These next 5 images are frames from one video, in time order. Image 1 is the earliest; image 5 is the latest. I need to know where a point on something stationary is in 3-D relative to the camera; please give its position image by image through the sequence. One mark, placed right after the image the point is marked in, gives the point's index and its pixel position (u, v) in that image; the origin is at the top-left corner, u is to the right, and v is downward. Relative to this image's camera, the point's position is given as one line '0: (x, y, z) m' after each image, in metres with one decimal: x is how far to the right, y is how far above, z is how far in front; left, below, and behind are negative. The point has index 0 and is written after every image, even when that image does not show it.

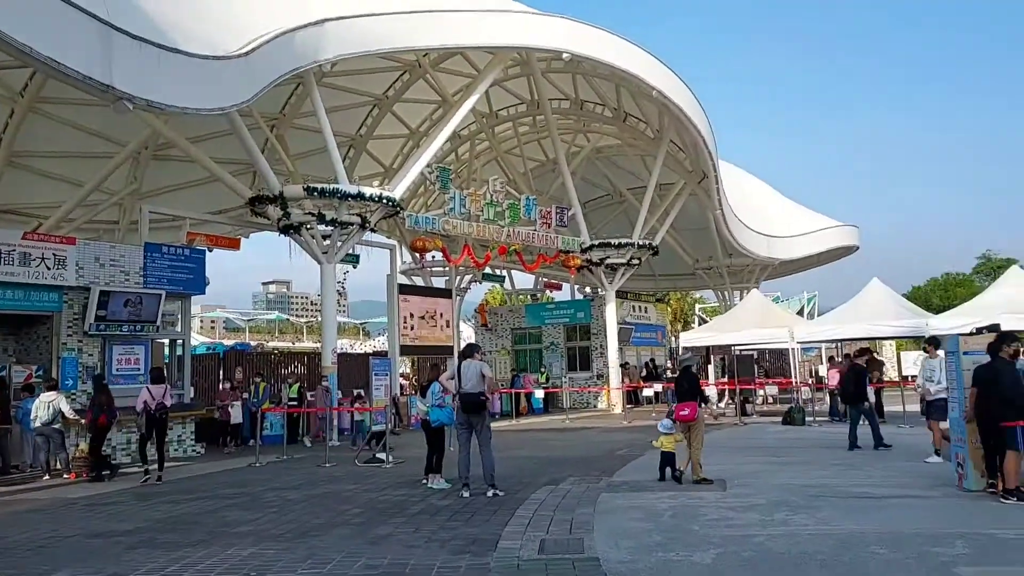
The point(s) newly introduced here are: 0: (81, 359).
0: (-8.5, -1.4, +16.2) m
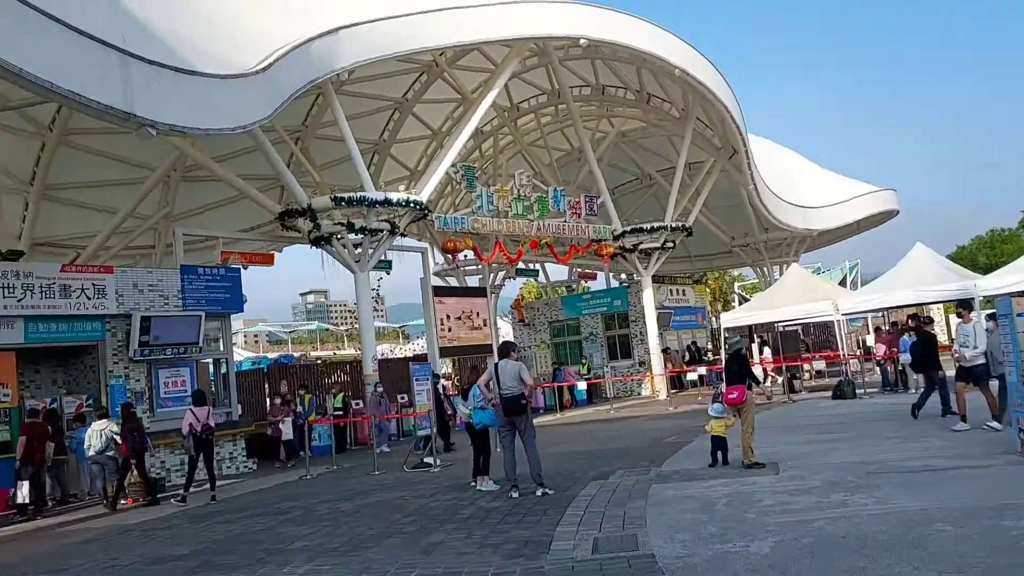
0: (-7.7, -2.0, +16.5) m
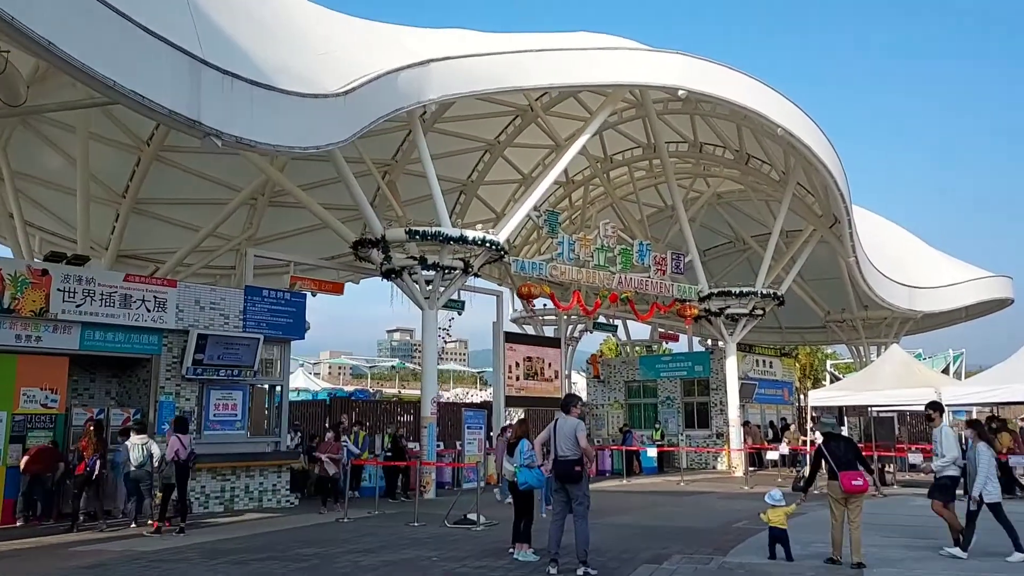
0: (-6.5, -2.3, +16.1) m
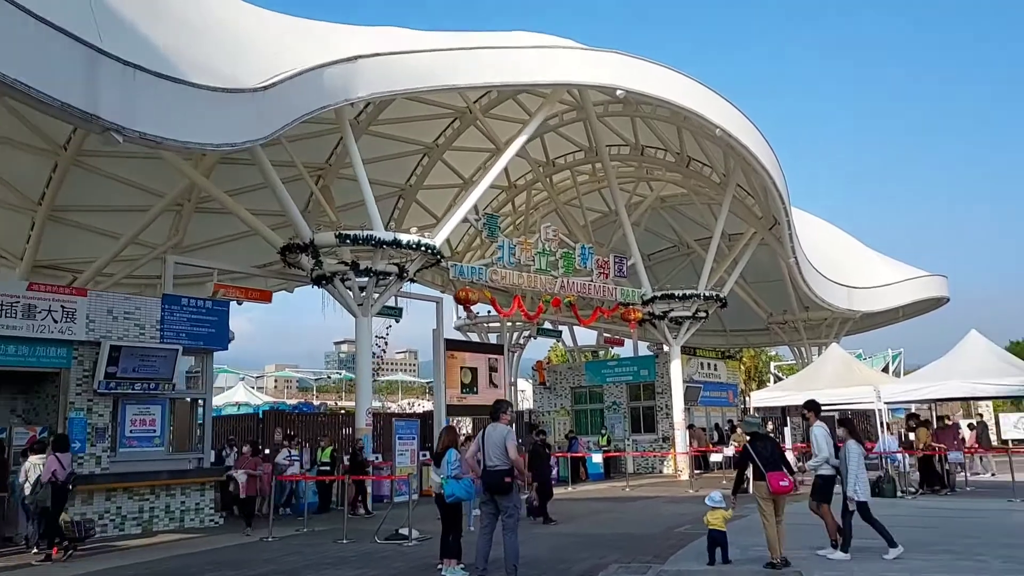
0: (-7.8, -2.4, +15.1) m
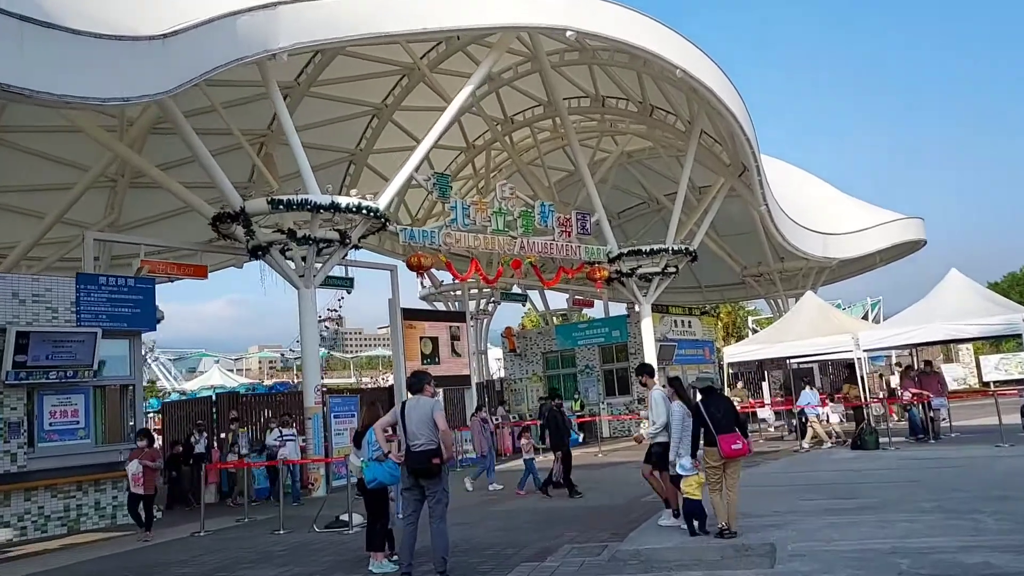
0: (-8.6, -2.1, +13.7) m
